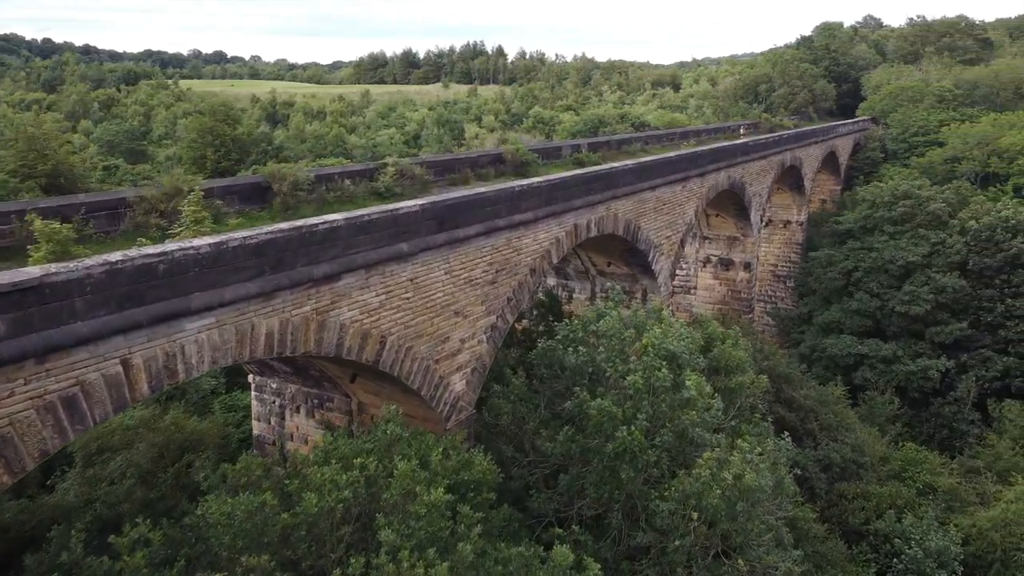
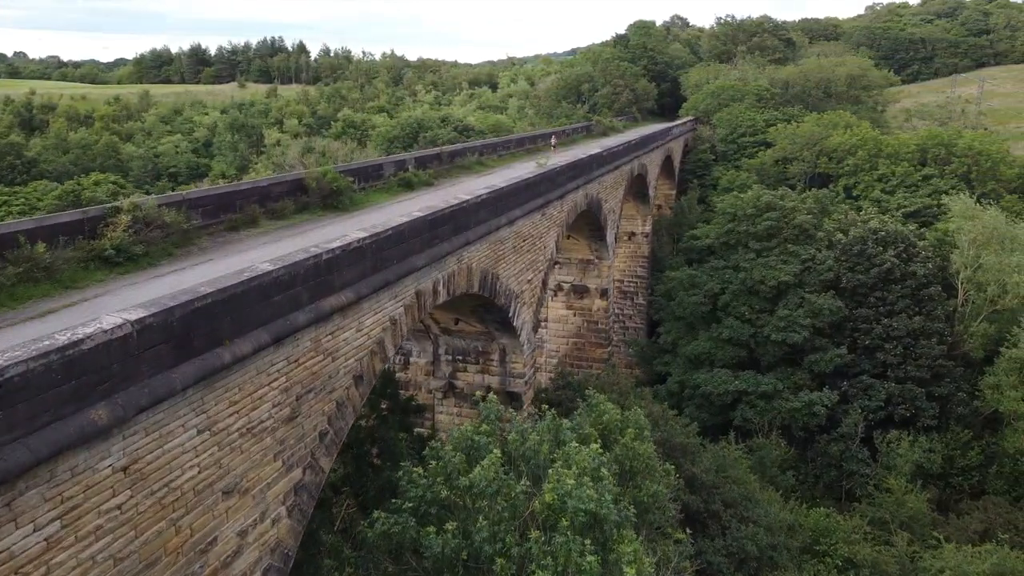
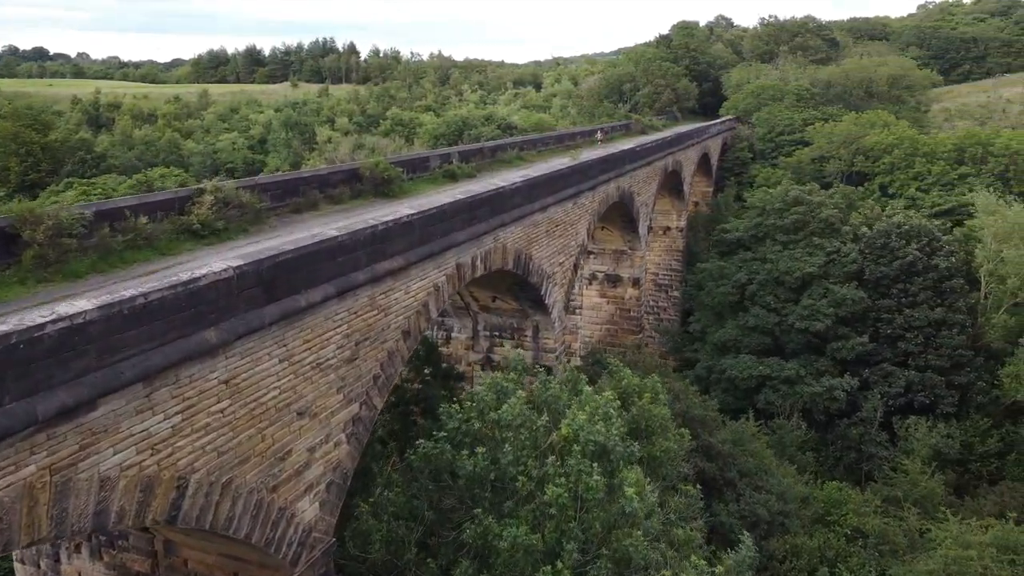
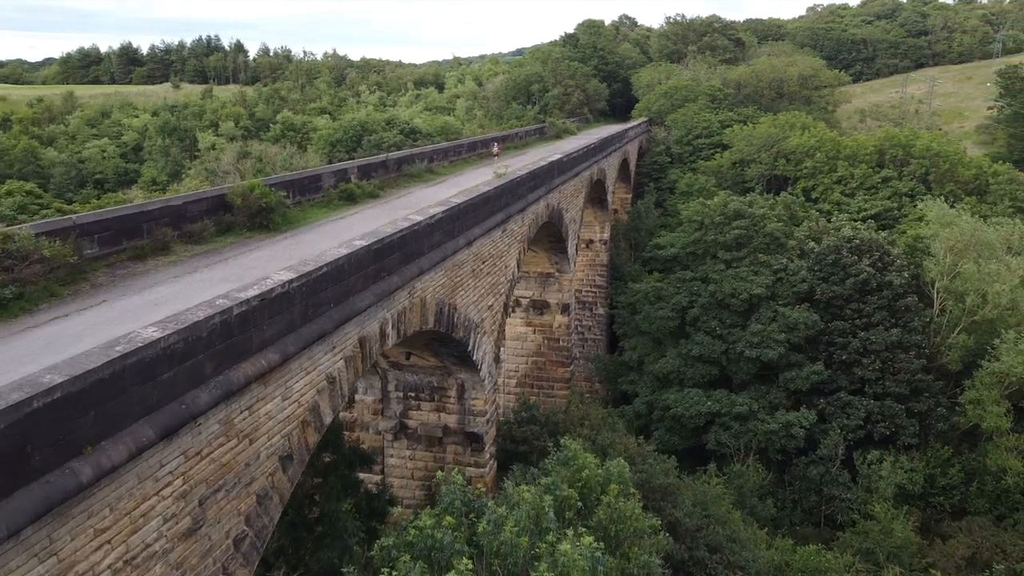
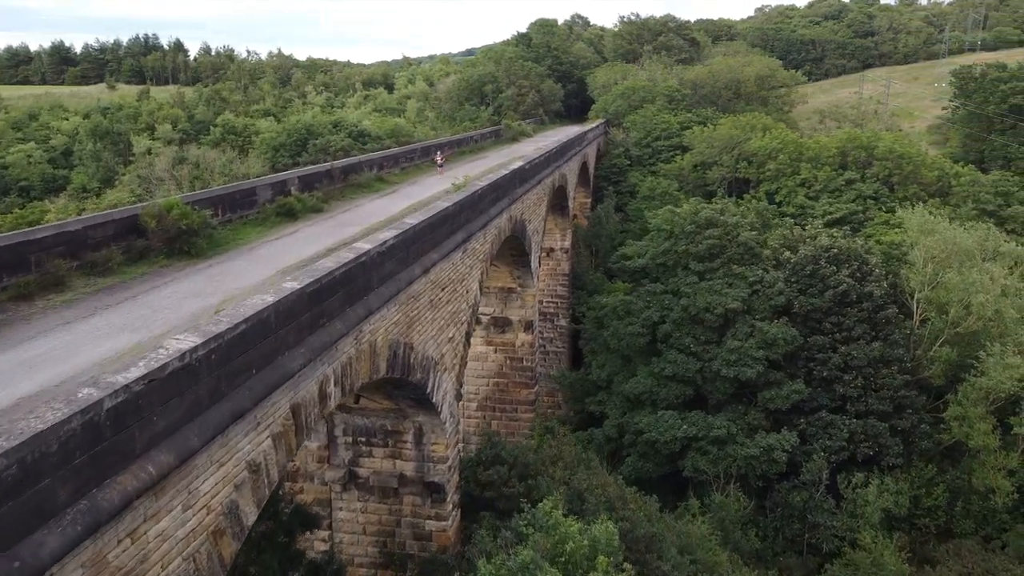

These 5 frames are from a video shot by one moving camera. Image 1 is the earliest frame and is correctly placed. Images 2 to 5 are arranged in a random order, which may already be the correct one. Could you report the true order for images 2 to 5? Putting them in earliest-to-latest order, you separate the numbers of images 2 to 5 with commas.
3, 2, 4, 5
